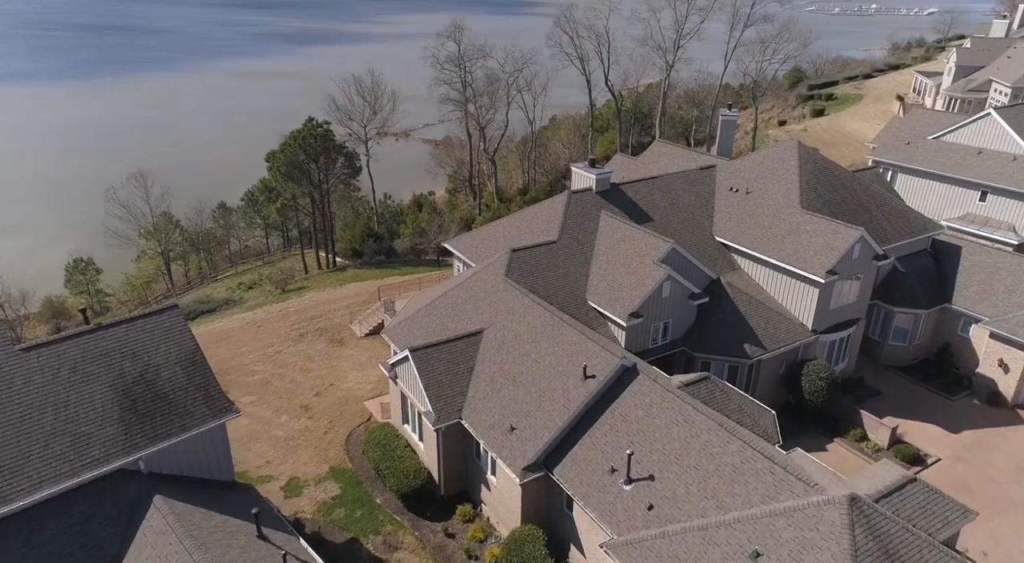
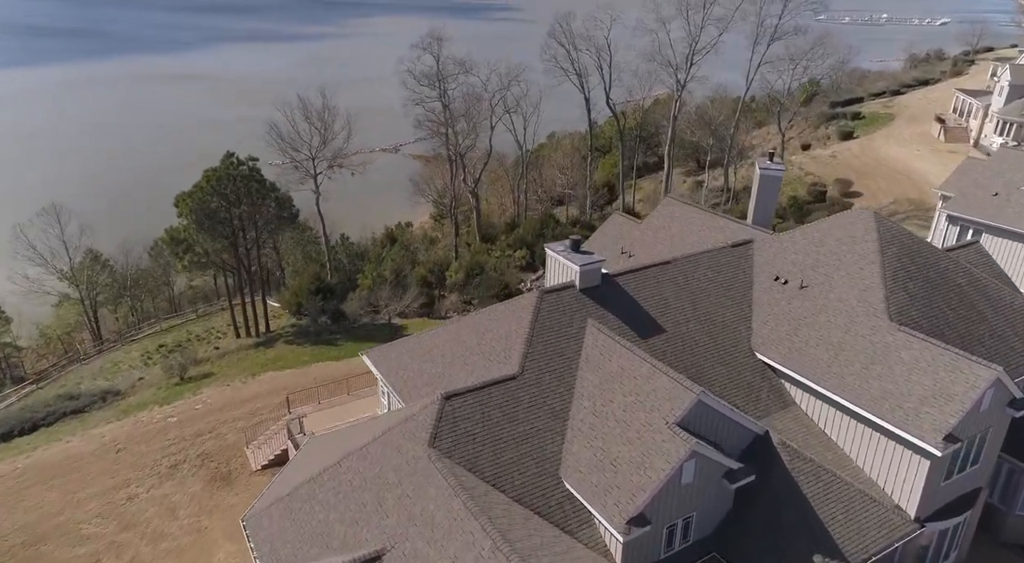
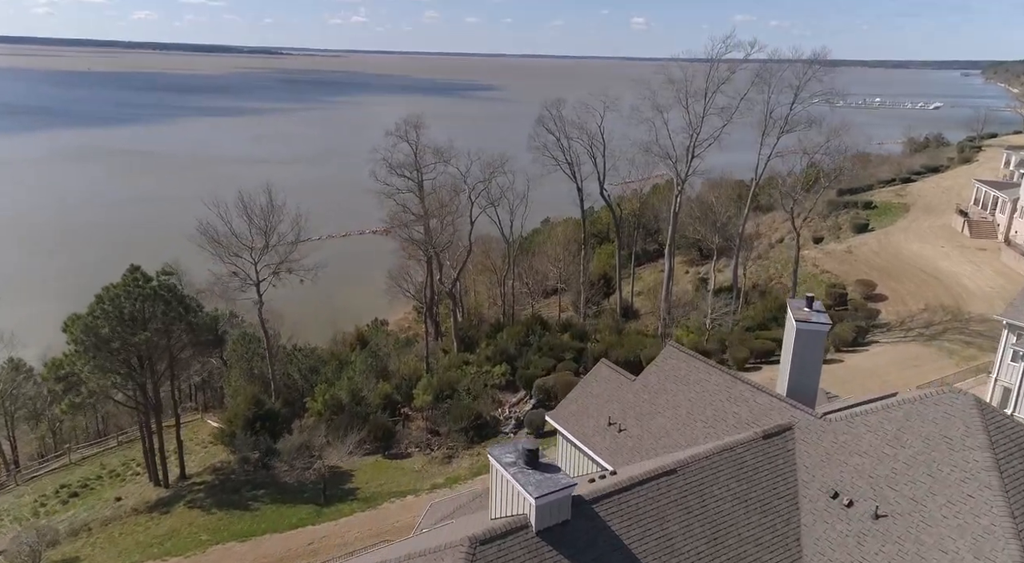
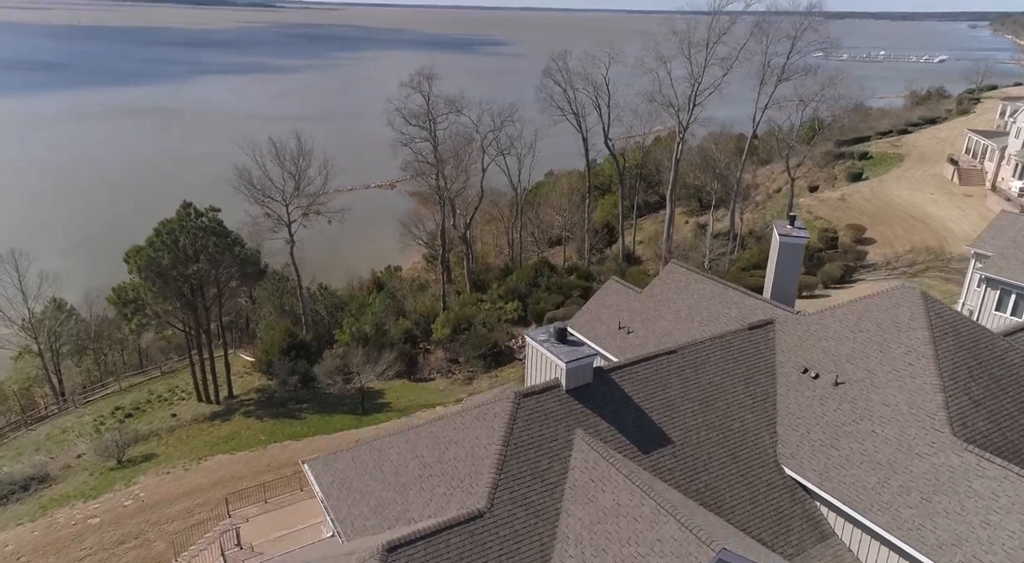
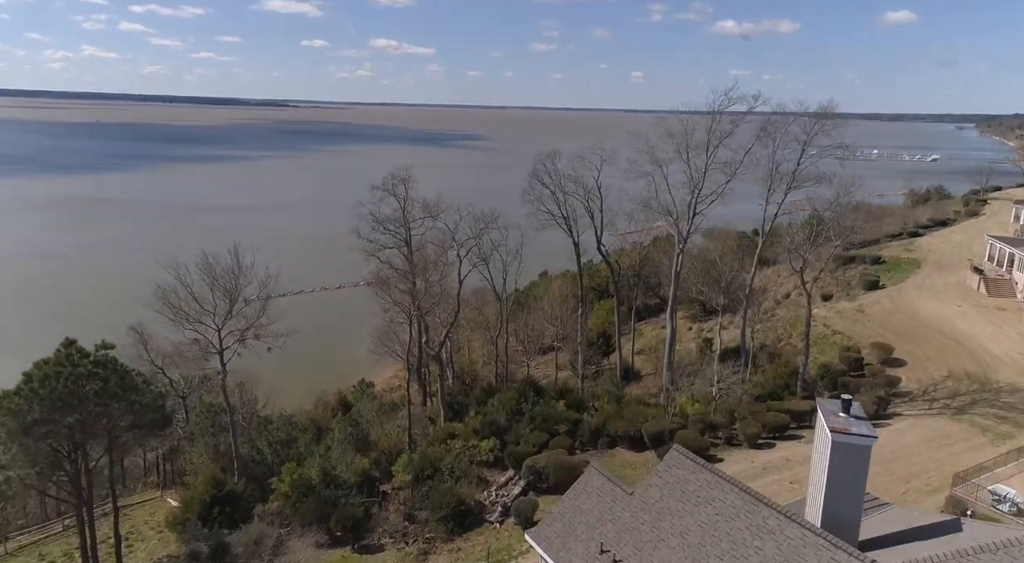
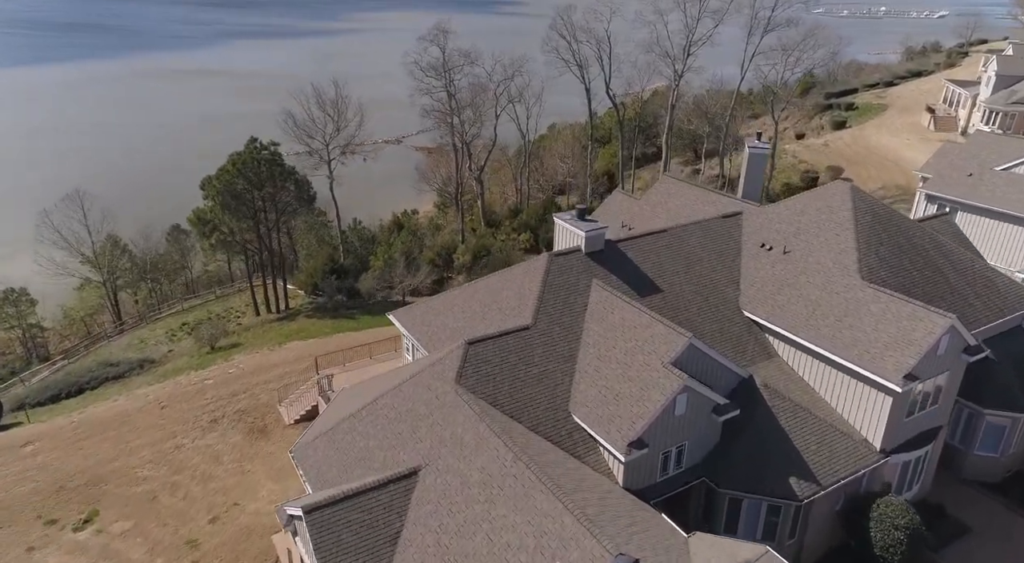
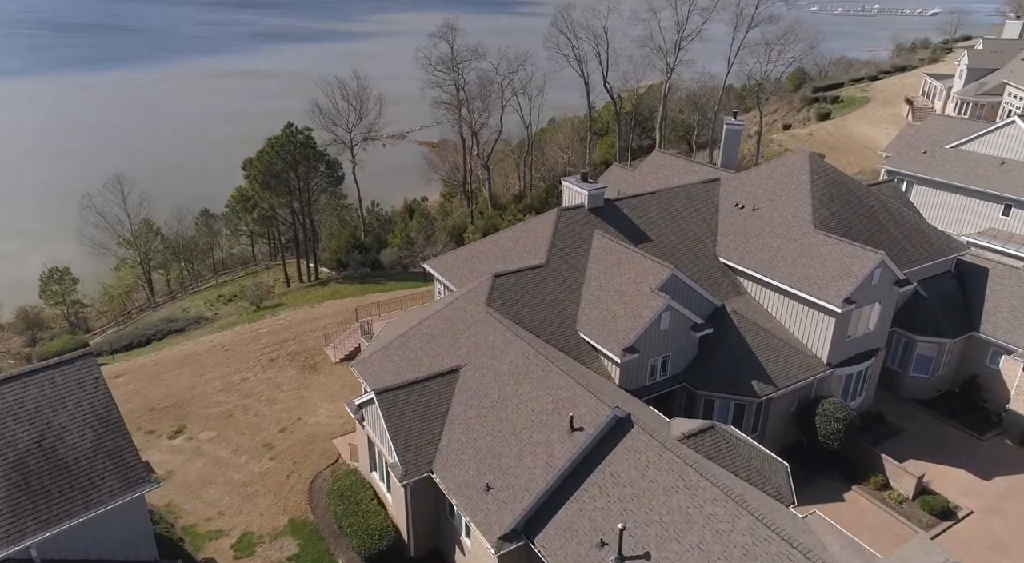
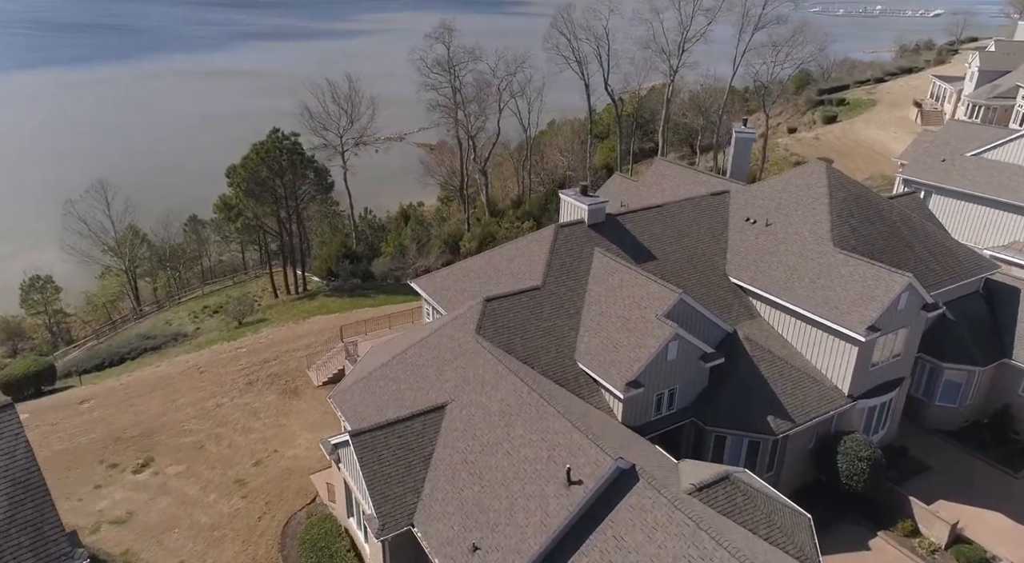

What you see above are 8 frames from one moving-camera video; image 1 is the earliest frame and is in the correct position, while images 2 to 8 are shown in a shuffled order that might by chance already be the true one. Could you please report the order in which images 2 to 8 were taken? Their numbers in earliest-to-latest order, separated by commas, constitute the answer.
7, 8, 6, 2, 4, 3, 5
